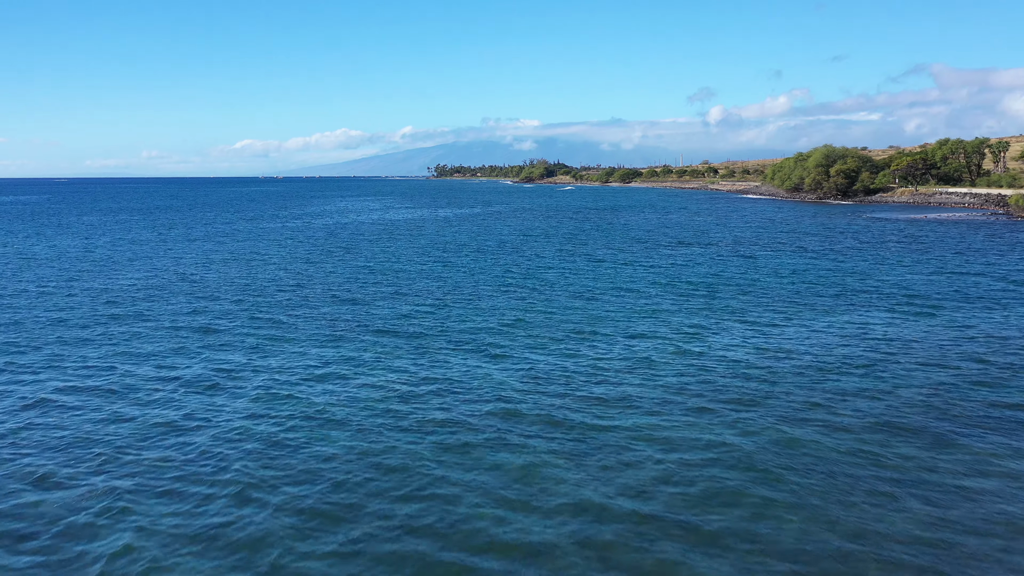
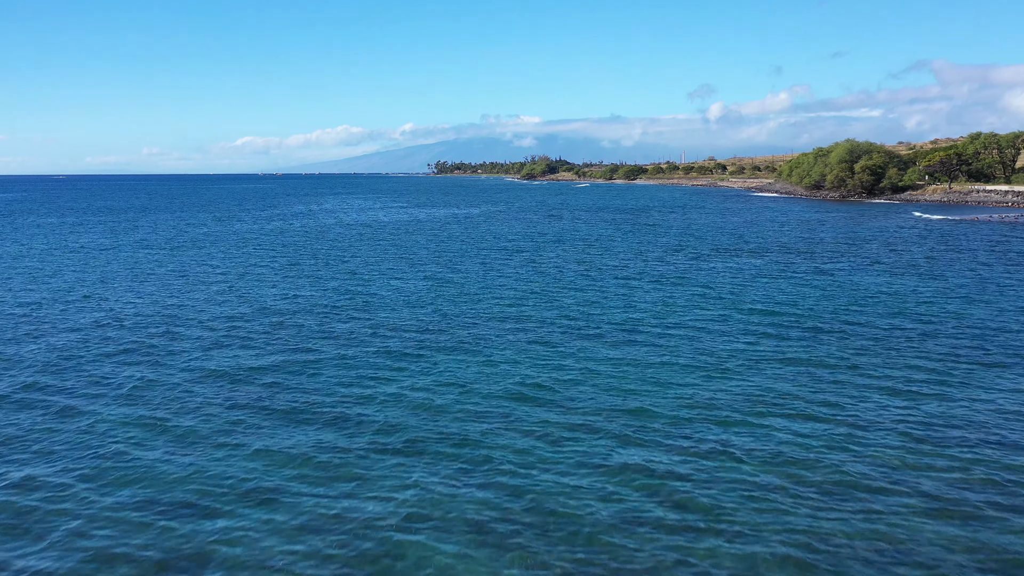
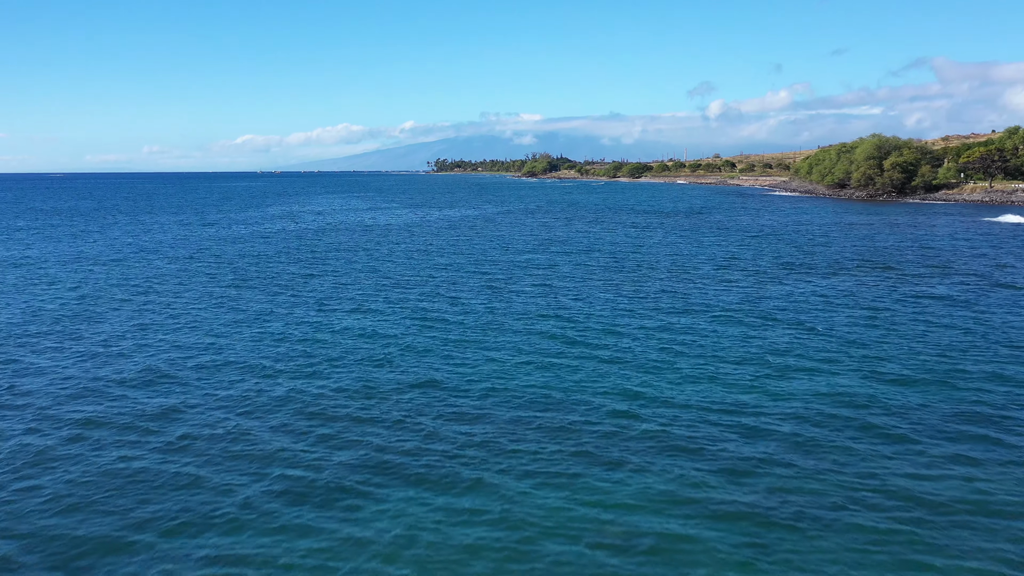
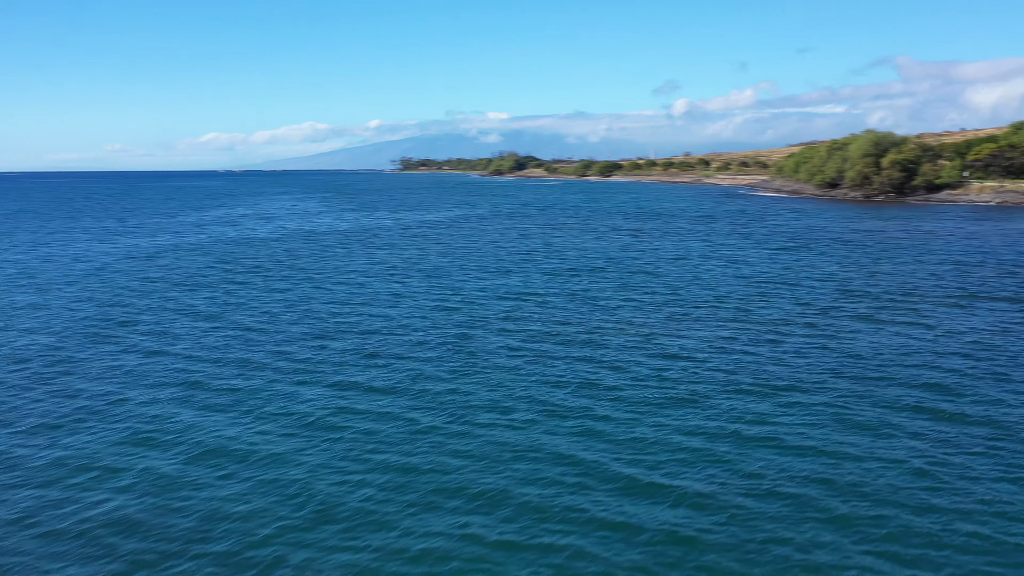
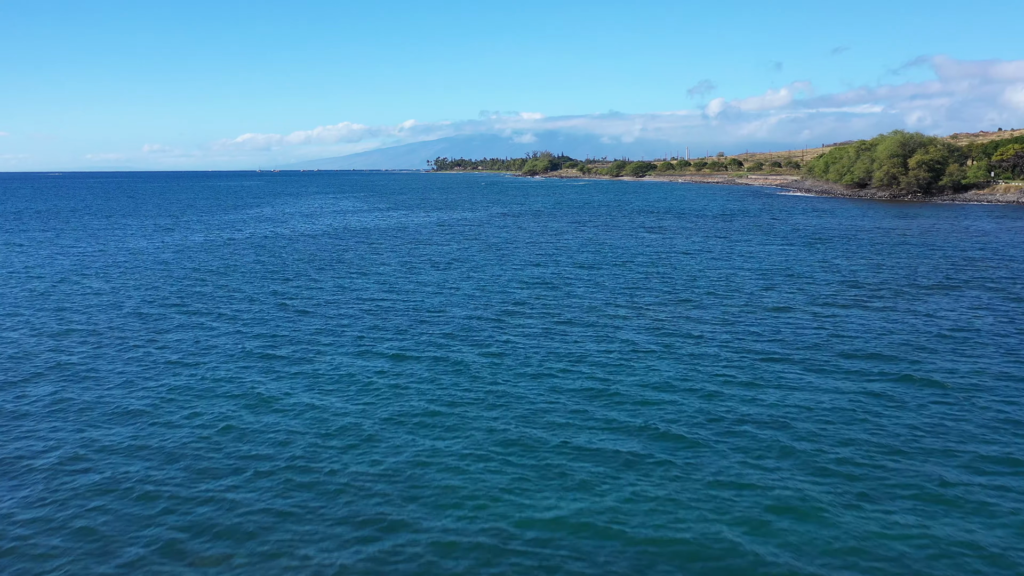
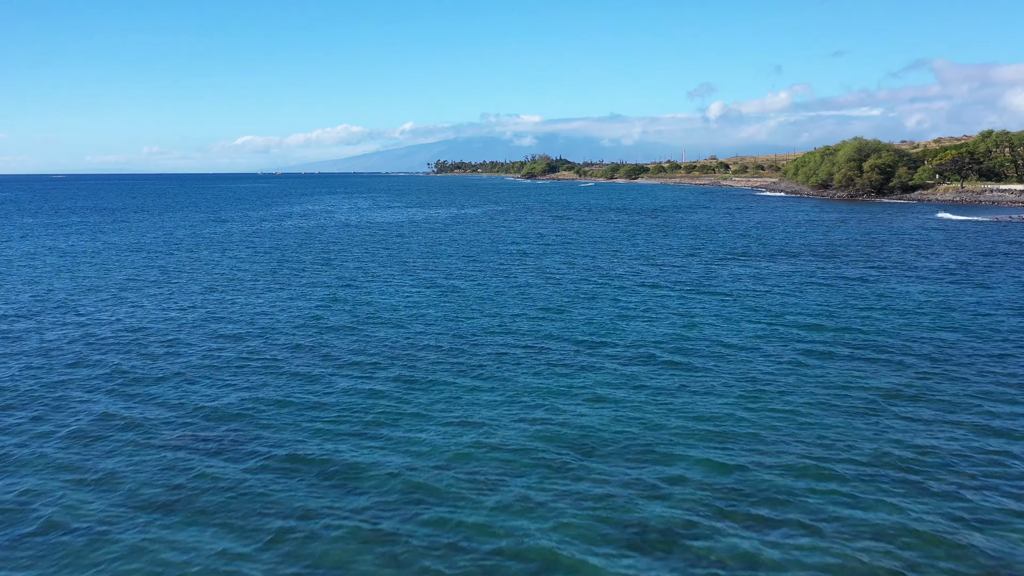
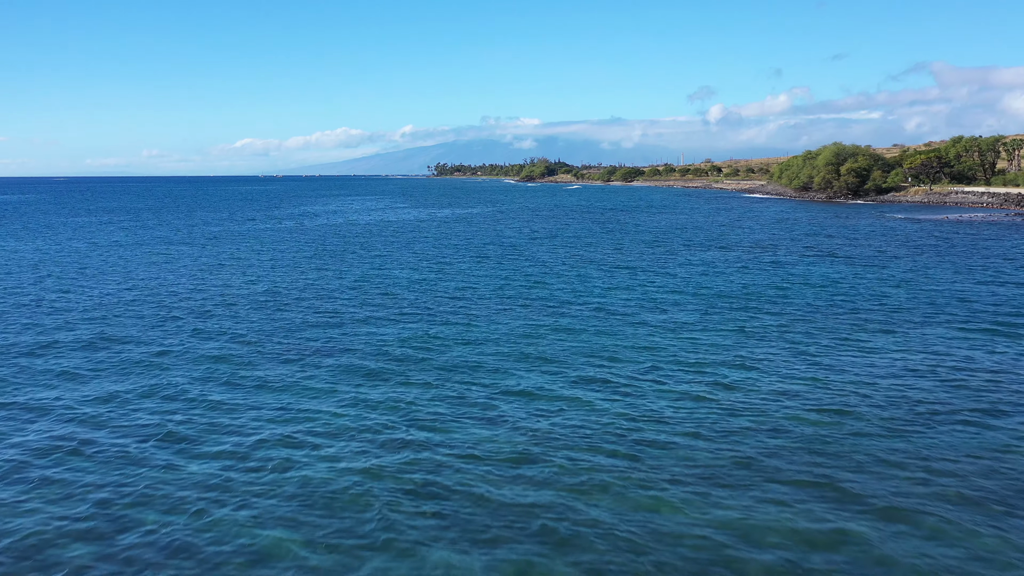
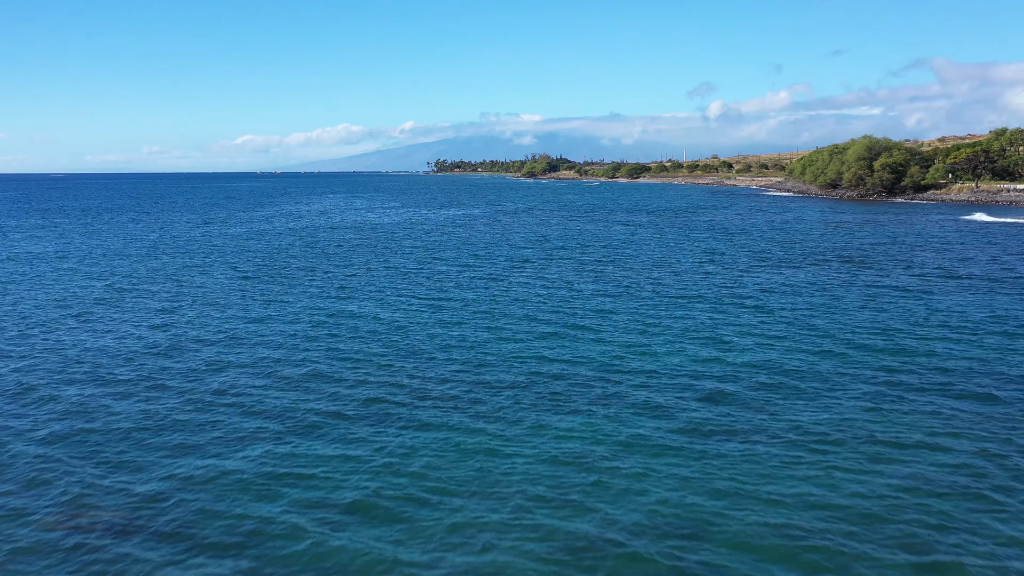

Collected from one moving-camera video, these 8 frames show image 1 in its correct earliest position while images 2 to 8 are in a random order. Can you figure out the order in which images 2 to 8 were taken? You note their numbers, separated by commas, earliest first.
7, 2, 6, 8, 3, 5, 4
